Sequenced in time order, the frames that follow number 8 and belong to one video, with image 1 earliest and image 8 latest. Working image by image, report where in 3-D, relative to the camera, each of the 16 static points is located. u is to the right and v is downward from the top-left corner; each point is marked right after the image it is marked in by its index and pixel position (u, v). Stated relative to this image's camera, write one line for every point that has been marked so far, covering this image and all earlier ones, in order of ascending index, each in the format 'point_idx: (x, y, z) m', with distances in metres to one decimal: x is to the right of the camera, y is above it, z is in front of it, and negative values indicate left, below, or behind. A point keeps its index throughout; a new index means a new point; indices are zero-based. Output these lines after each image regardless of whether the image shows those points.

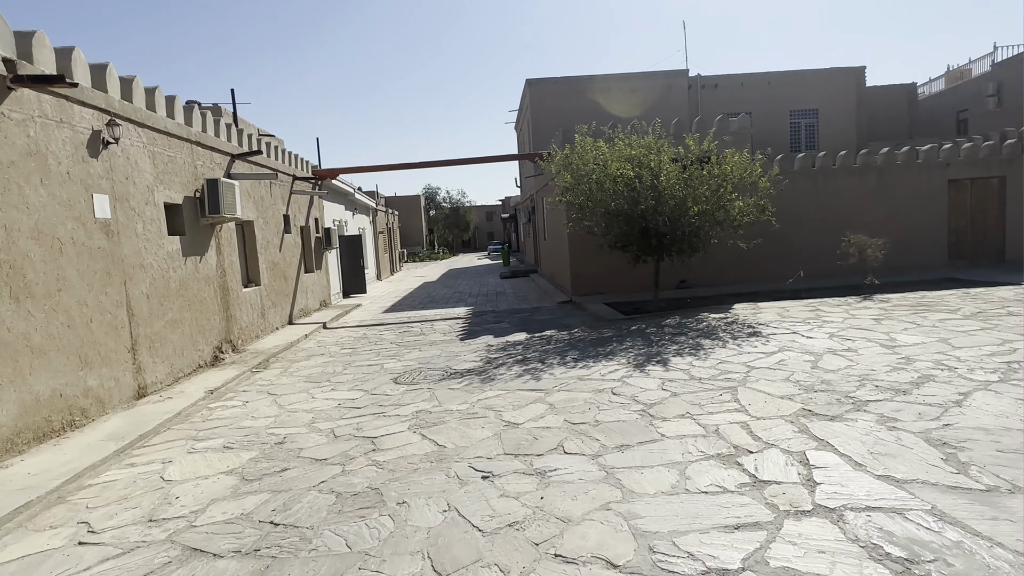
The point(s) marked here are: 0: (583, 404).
0: (+0.6, -1.0, +5.0) m
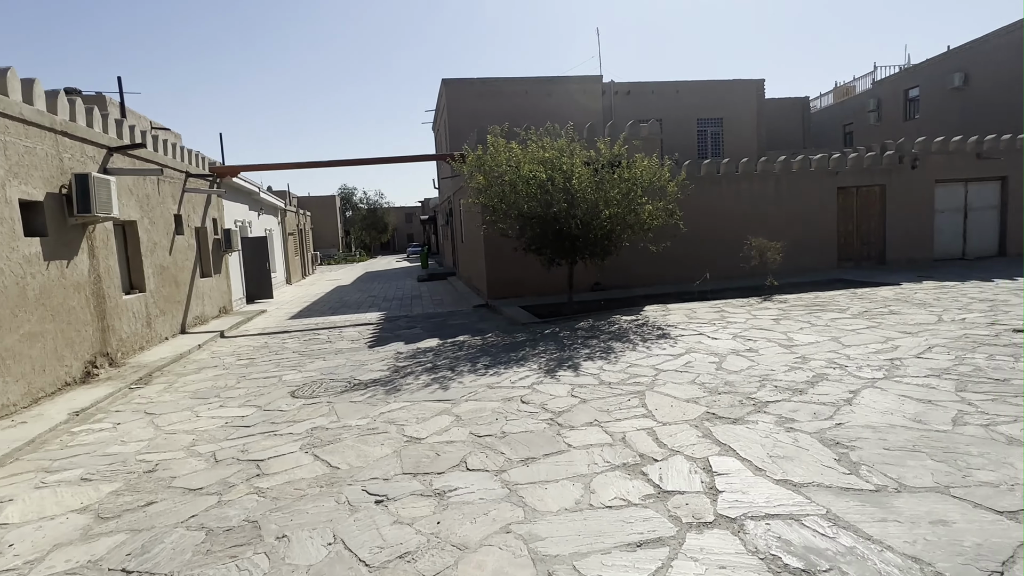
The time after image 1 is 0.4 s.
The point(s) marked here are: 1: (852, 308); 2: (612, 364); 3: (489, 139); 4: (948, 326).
0: (-0.2, -1.0, +4.8) m
1: (+5.1, -0.3, +8.8) m
2: (+1.0, -0.8, +6.2) m
3: (-0.4, +2.5, +10.0) m
4: (+5.4, -0.5, +7.3) m
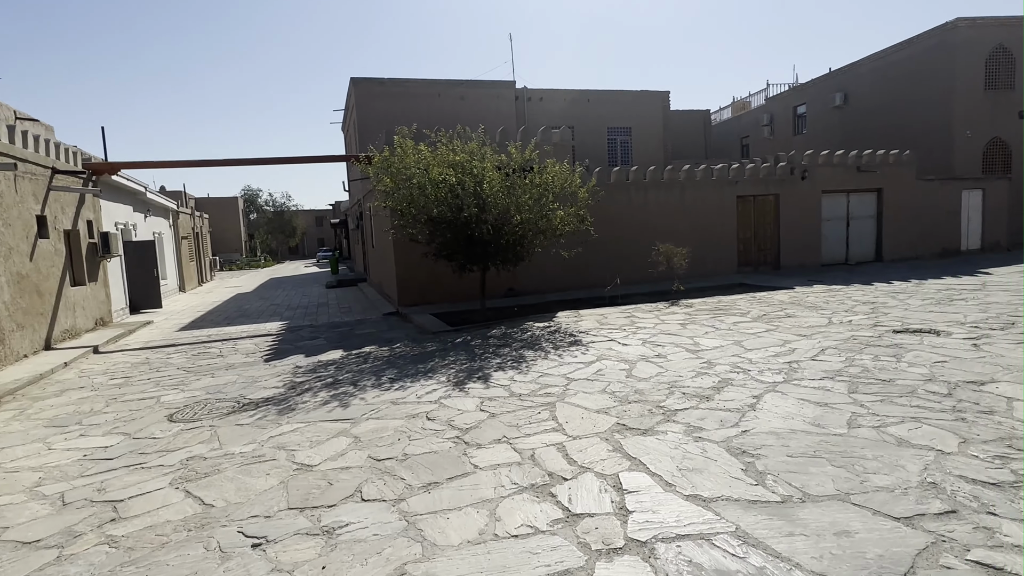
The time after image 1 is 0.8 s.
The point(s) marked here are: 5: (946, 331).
0: (-0.9, -1.1, +4.4) m
1: (+3.7, -0.4, +9.1) m
2: (+0.1, -0.9, +6.0) m
3: (-1.9, +2.4, +9.6) m
4: (+4.3, -0.5, +7.7) m
5: (+5.3, -0.5, +7.2) m
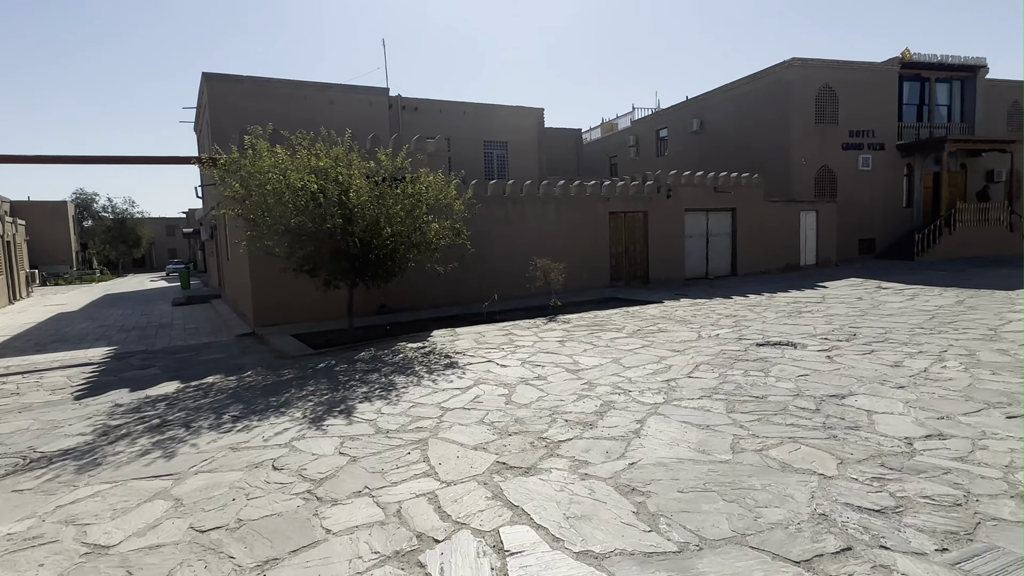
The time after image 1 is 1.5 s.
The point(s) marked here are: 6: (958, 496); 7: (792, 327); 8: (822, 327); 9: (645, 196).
0: (-1.8, -1.3, +3.6) m
1: (+1.8, -0.6, +9.2) m
2: (-1.1, -1.1, +5.4) m
3: (-3.8, +2.1, +8.5) m
4: (+2.6, -0.7, +7.9) m
5: (+3.7, -0.7, +7.6) m
6: (+2.4, -1.1, +3.1) m
7: (+4.2, -0.6, +8.8) m
8: (+4.6, -0.6, +8.7) m
9: (+3.4, +2.3, +14.8) m
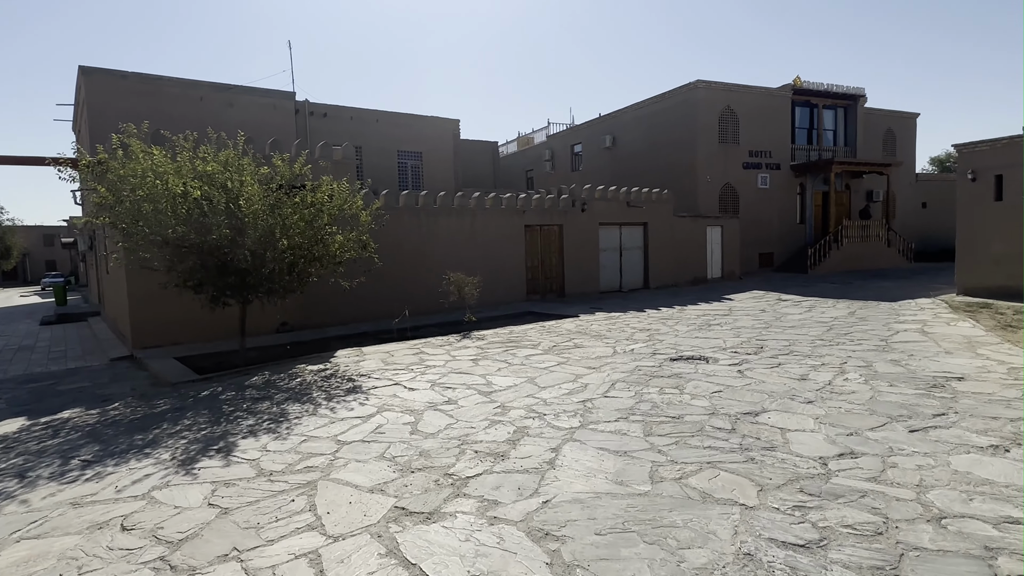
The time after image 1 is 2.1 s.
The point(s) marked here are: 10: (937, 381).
0: (-2.3, -1.4, +2.9) m
1: (+0.5, -0.8, +9.0) m
2: (-1.9, -1.2, +4.7) m
3: (-5.0, +1.9, +7.6) m
4: (+1.4, -0.9, +7.8) m
5: (+2.6, -0.9, +7.6) m
6: (+1.9, -1.2, +3.0) m
7: (+2.9, -0.8, +8.9) m
8: (+3.3, -0.8, +8.9) m
9: (+1.2, +2.0, +14.8) m
10: (+4.3, -1.0, +6.0) m
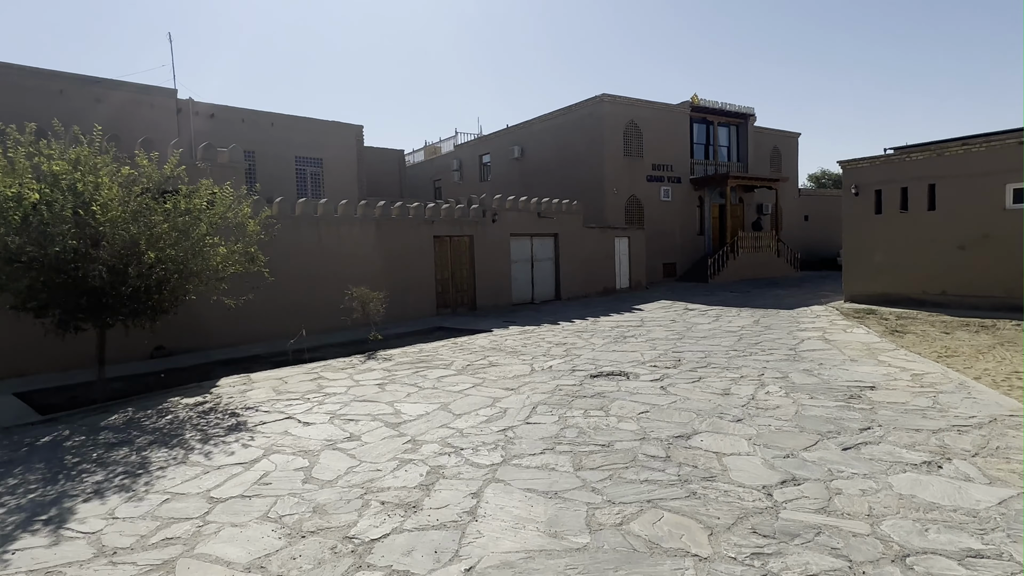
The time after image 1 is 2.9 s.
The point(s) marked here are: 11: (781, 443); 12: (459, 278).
0: (-2.6, -1.5, +2.0) m
1: (-0.8, -1.1, +8.3) m
2: (-2.5, -1.4, +3.8) m
3: (-6.0, +1.6, +6.2) m
4: (+0.3, -1.1, +7.3) m
5: (+1.5, -1.1, +7.4) m
6: (+1.5, -1.3, +2.7) m
7: (+1.6, -1.0, +8.7) m
8: (+2.0, -1.0, +8.7) m
9: (-1.0, +1.7, +14.3) m
10: (+3.5, -1.1, +6.0) m
11: (+2.0, -1.2, +4.5) m
12: (-1.3, +0.2, +14.2) m
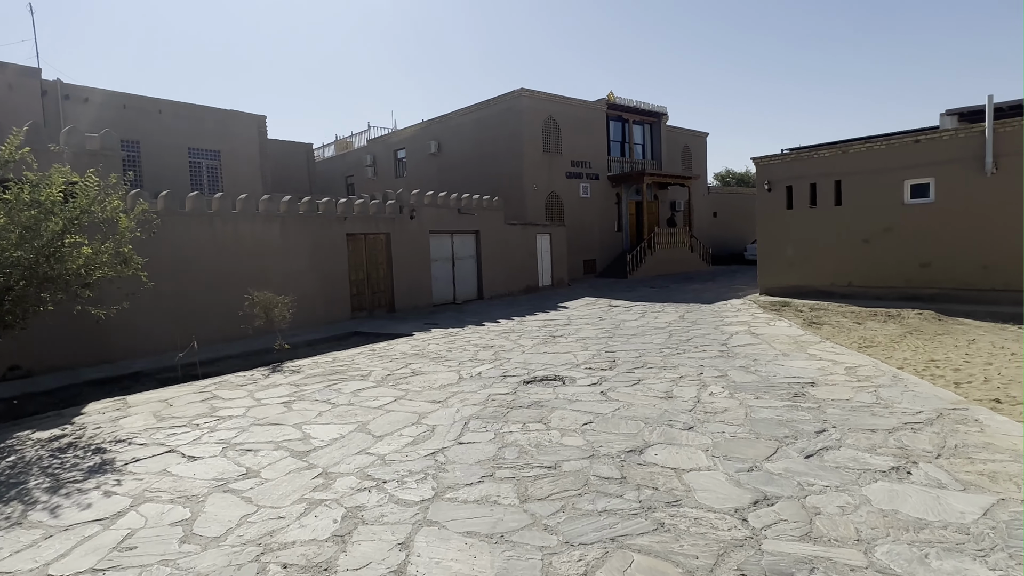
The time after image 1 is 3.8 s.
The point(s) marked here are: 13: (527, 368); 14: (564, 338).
0: (-2.7, -1.6, +1.0) m
1: (-1.8, -1.1, +7.5) m
2: (-2.8, -1.4, +2.8) m
3: (-6.7, +1.5, +4.7) m
4: (-0.5, -1.1, +6.7) m
5: (+0.7, -1.0, +6.9) m
6: (+1.3, -1.3, +2.2) m
7: (+0.6, -1.0, +8.2) m
8: (+1.0, -0.9, +8.3) m
9: (-2.9, +1.6, +13.4) m
10: (+2.8, -1.0, +5.8) m
11: (+1.6, -1.2, +4.1) m
12: (-3.1, +0.2, +13.2) m
13: (+0.2, -1.0, +7.5) m
14: (+0.9, -0.8, +9.8) m
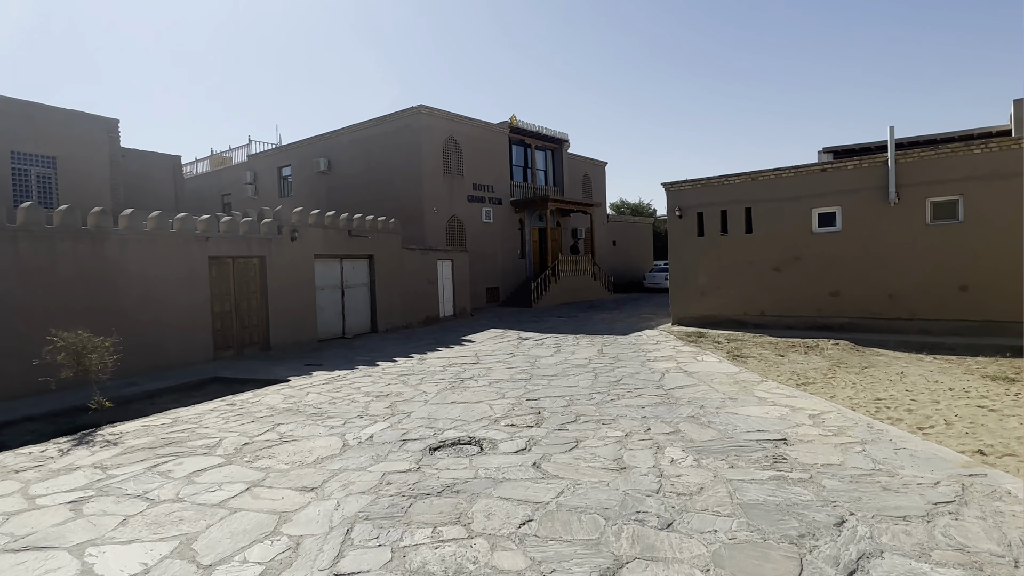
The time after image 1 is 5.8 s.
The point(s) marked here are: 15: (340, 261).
0: (-2.5, -1.6, -1.0) m
1: (-2.7, -1.5, +5.6) m
2: (-2.9, -1.6, +0.8) m
3: (-7.1, +1.3, +2.1) m
4: (-1.3, -1.4, +5.0) m
5: (-0.2, -1.4, +5.4) m
6: (+1.2, -1.4, +0.9) m
7: (-0.6, -1.4, +6.7) m
8: (-0.2, -1.3, +6.8) m
9: (-4.8, +1.0, +11.3) m
10: (+2.1, -1.3, +4.7) m
11: (+1.2, -1.4, +2.8) m
12: (-5.0, -0.4, +11.1) m
13: (-0.8, -1.4, +5.9) m
14: (-0.5, -1.3, +8.4) m
15: (-3.9, +0.6, +13.5) m
